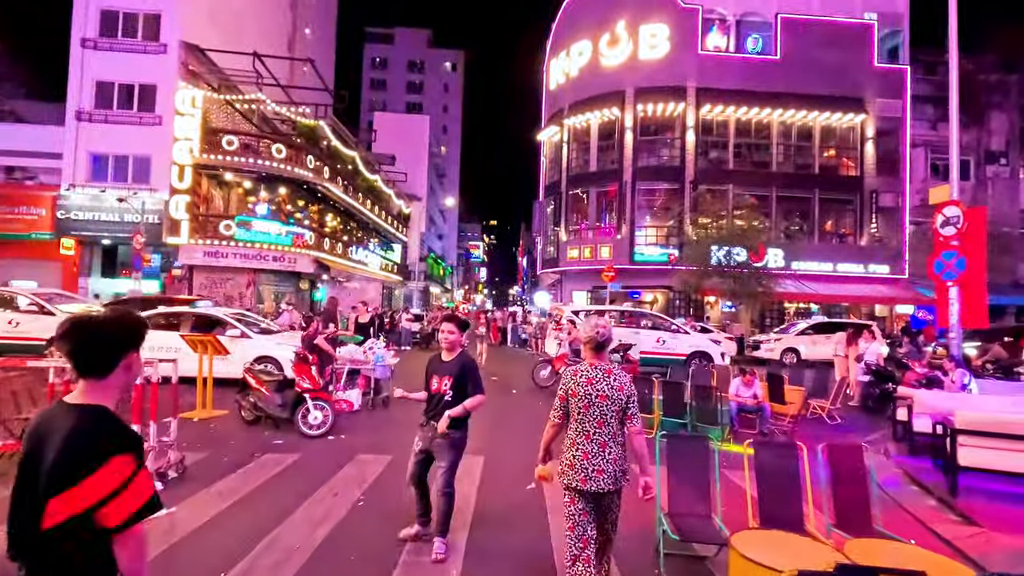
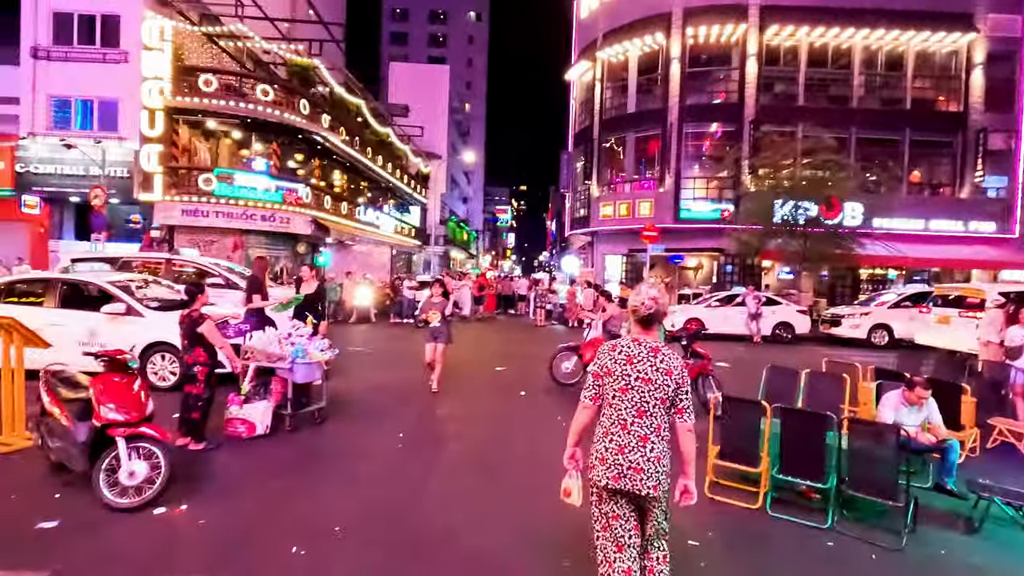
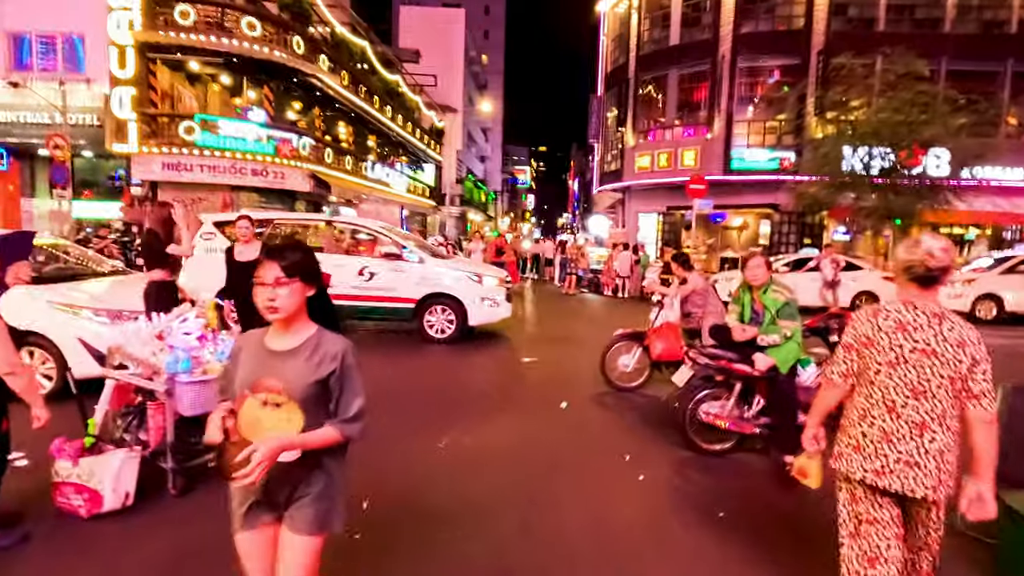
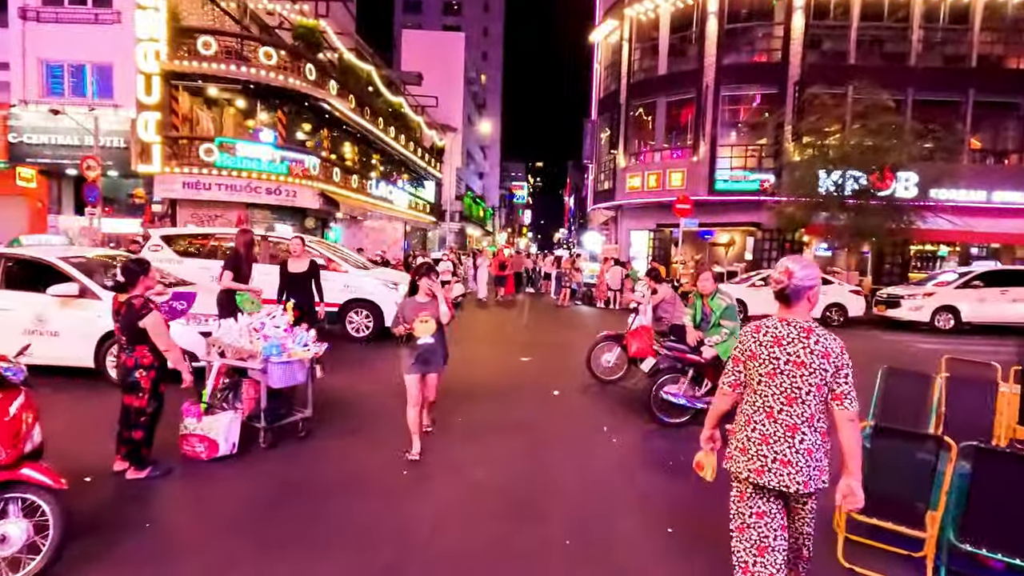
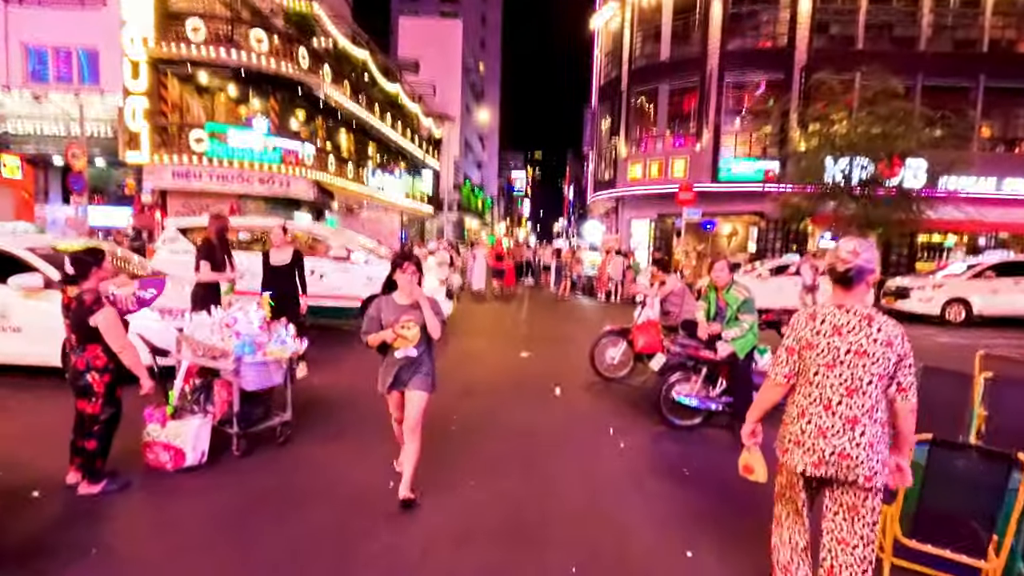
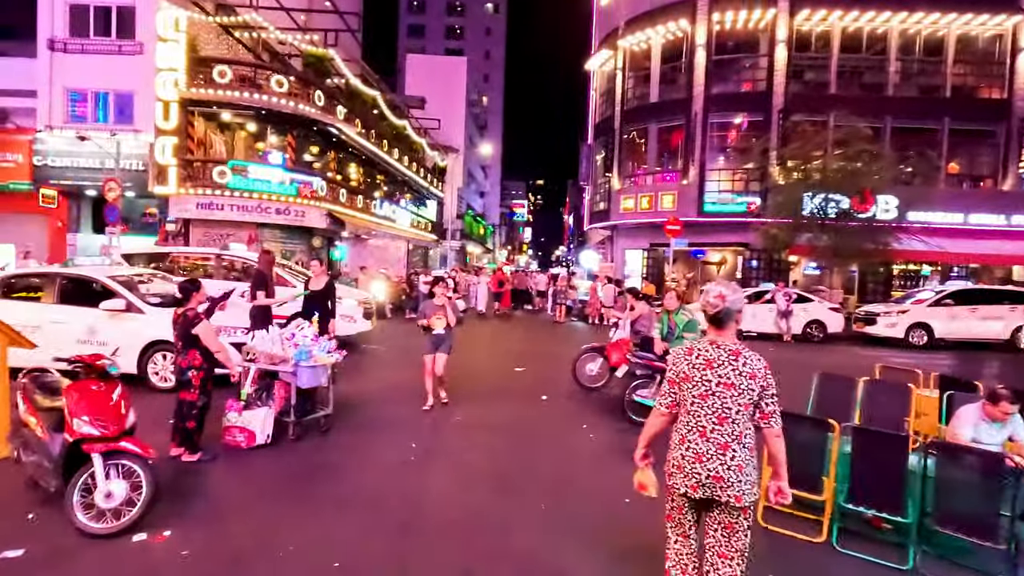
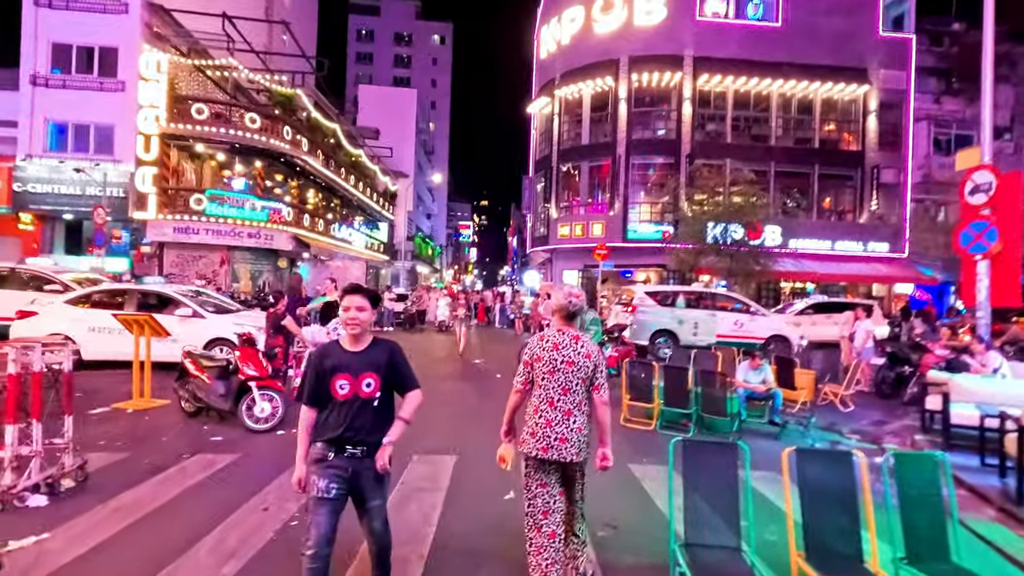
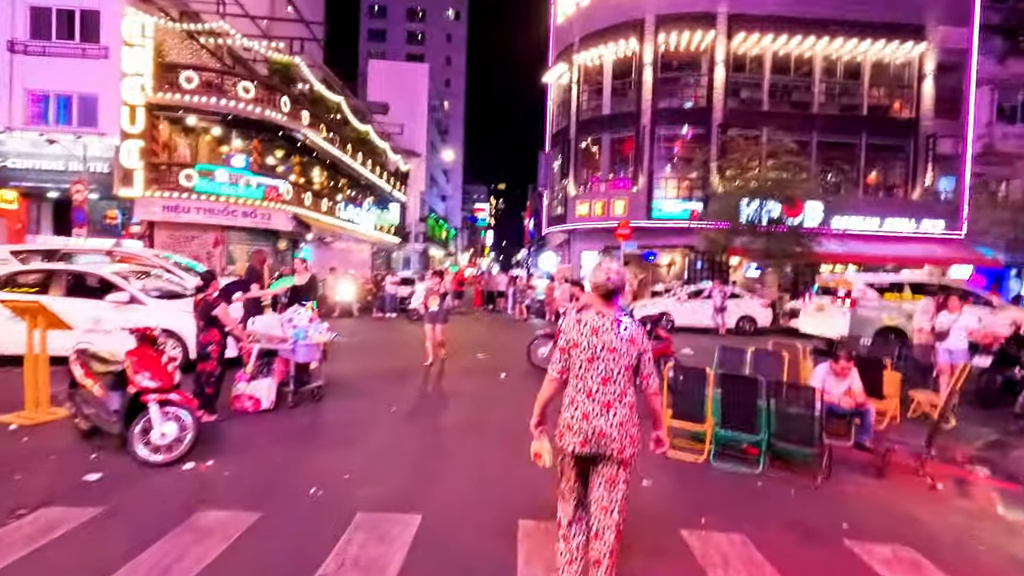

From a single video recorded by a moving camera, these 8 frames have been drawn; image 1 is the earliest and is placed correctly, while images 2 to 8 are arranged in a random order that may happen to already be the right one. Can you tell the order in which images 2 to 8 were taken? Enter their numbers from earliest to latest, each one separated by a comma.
7, 8, 2, 6, 4, 5, 3
